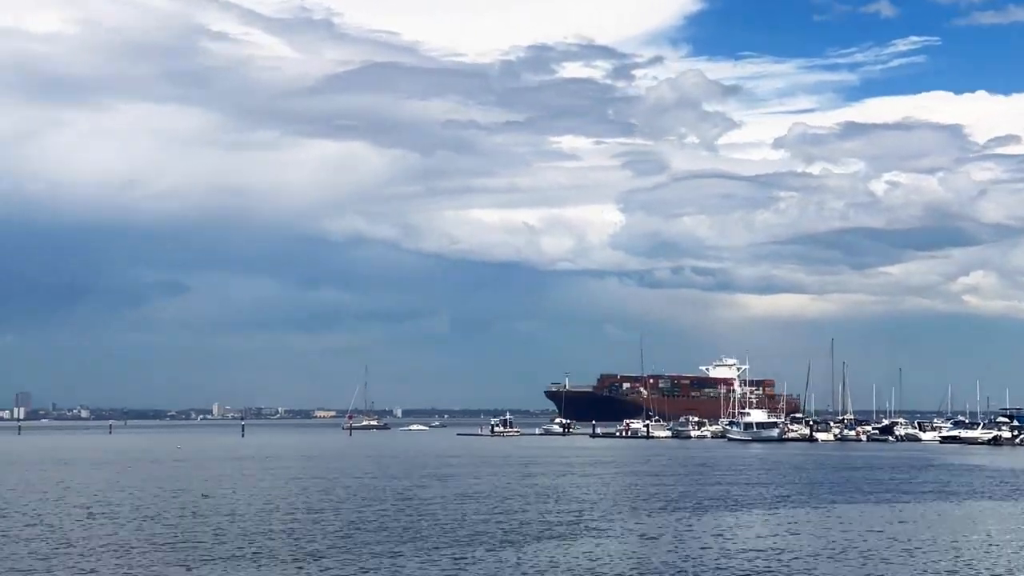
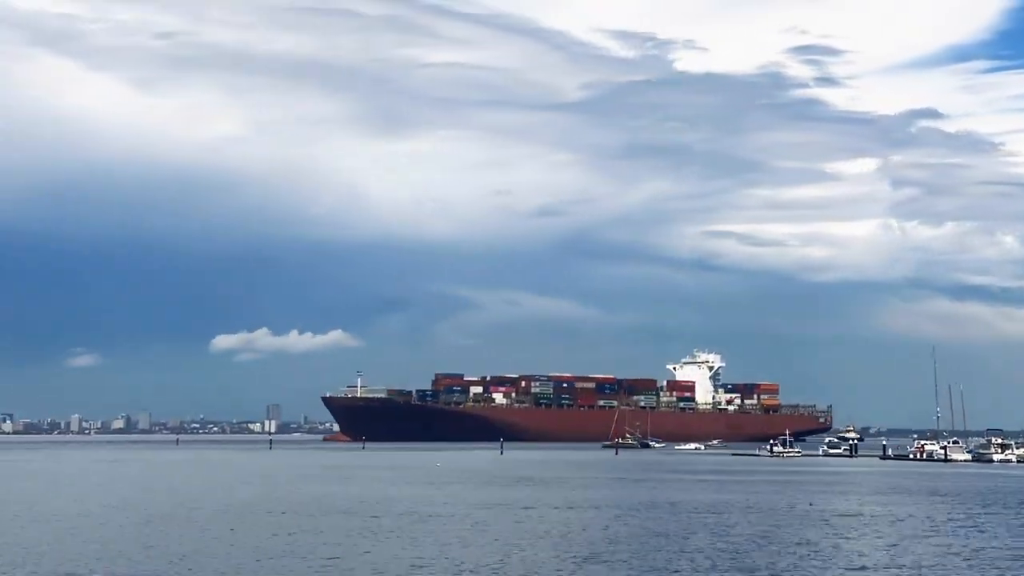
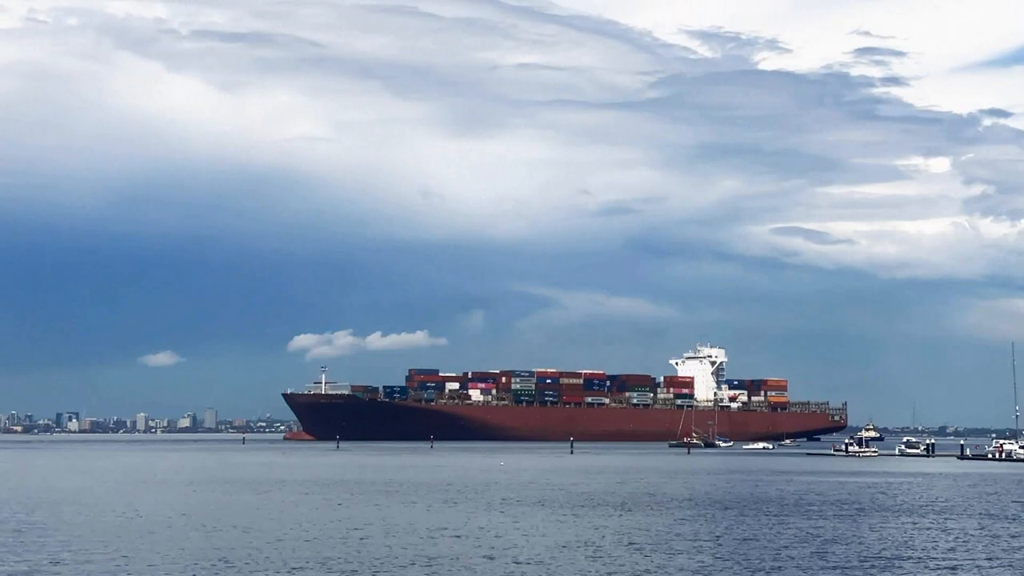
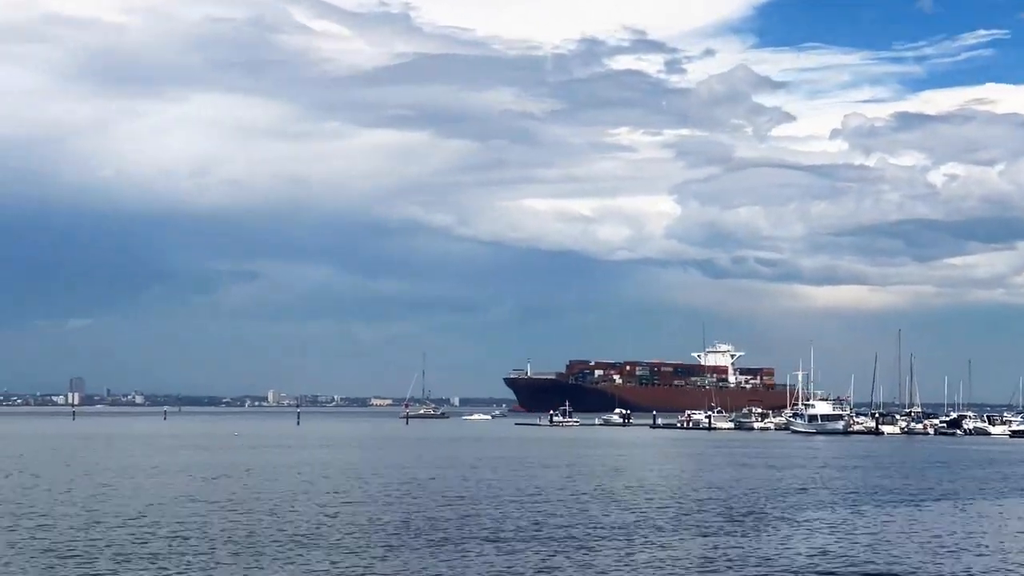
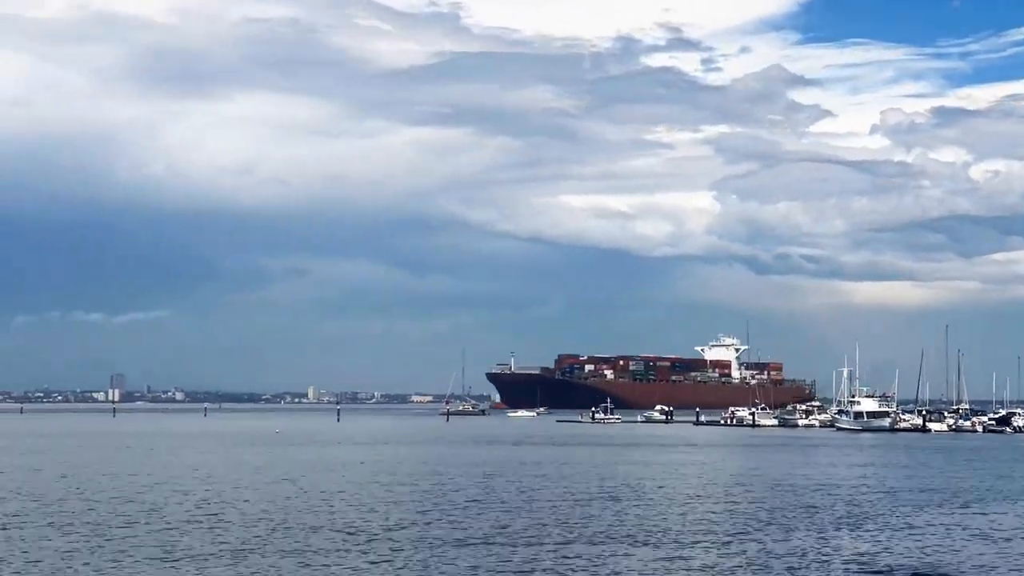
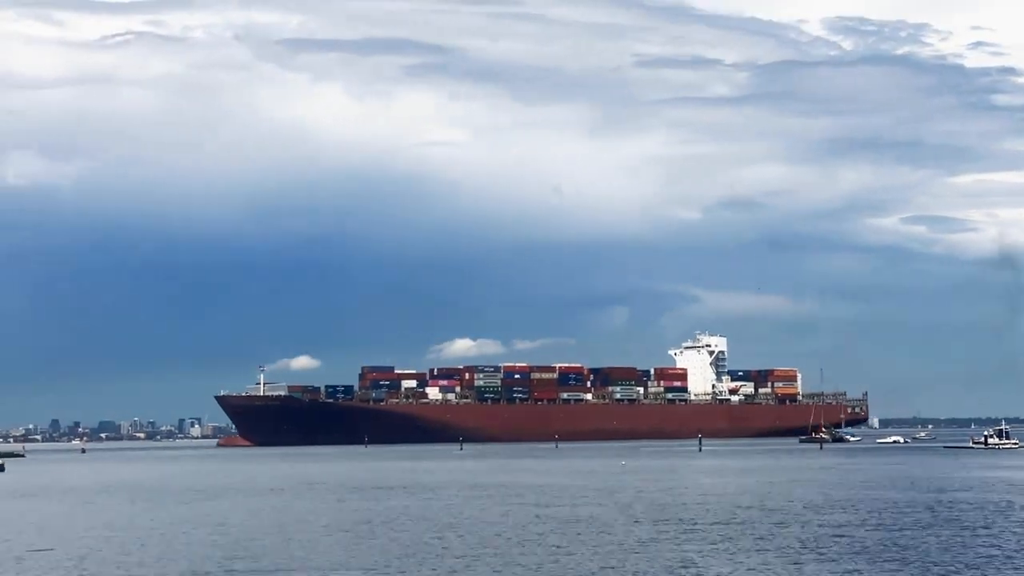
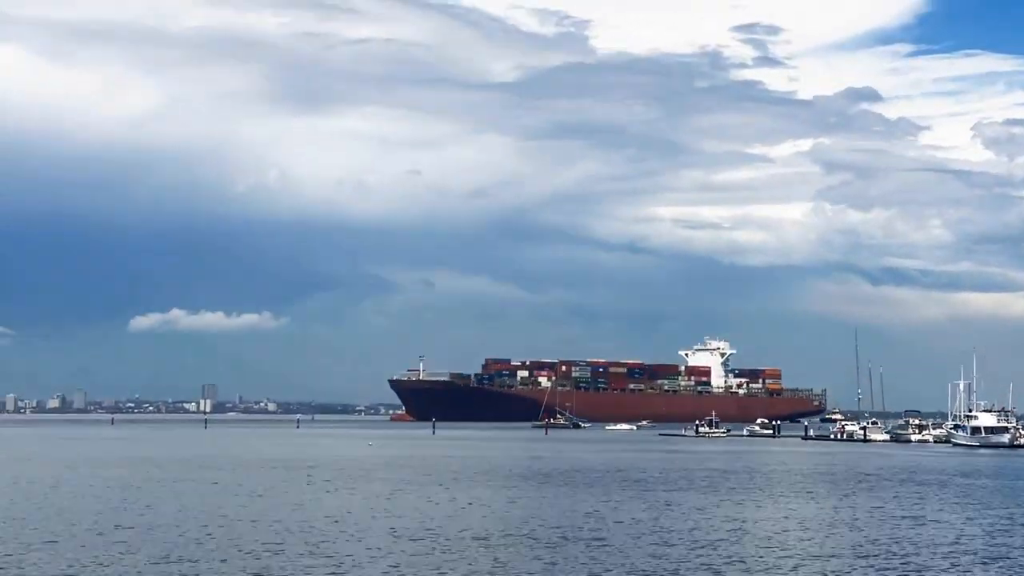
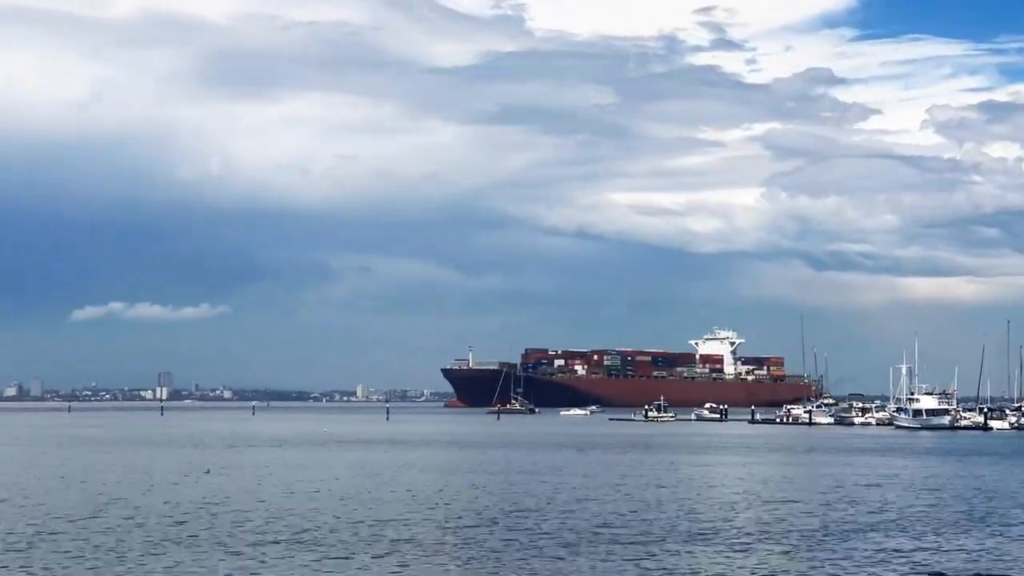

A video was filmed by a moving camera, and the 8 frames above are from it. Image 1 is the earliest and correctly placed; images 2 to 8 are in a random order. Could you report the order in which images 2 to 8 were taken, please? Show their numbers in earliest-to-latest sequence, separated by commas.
4, 5, 8, 7, 2, 3, 6
